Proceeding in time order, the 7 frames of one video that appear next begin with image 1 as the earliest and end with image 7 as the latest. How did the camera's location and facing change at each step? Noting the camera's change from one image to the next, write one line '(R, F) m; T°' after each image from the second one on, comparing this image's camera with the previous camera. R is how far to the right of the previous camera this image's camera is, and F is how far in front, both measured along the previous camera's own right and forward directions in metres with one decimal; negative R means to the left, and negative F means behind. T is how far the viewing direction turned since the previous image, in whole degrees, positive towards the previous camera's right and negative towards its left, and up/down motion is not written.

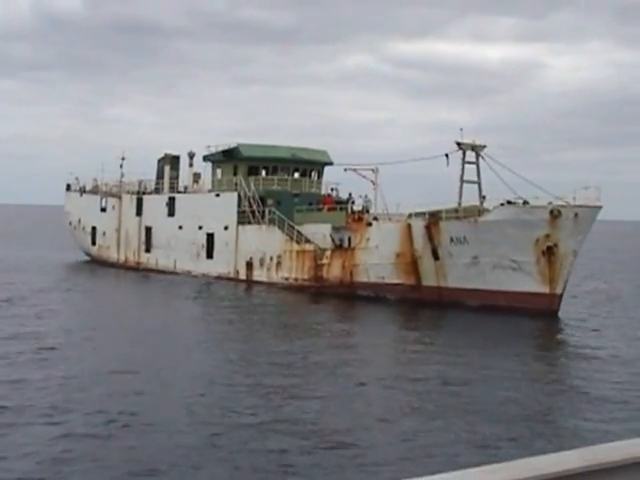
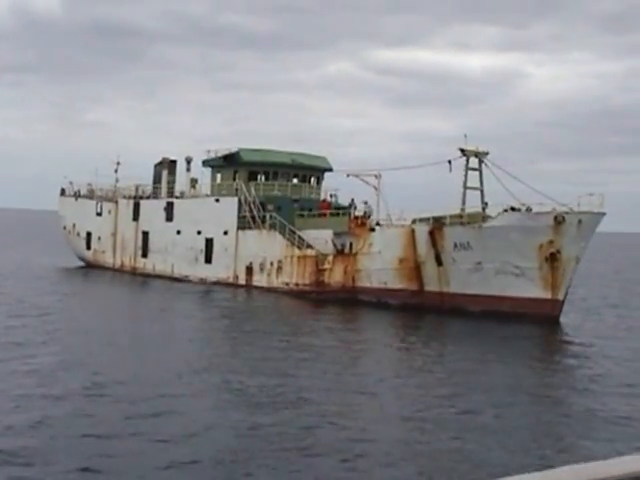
(-0.8, -0.1) m; +1°
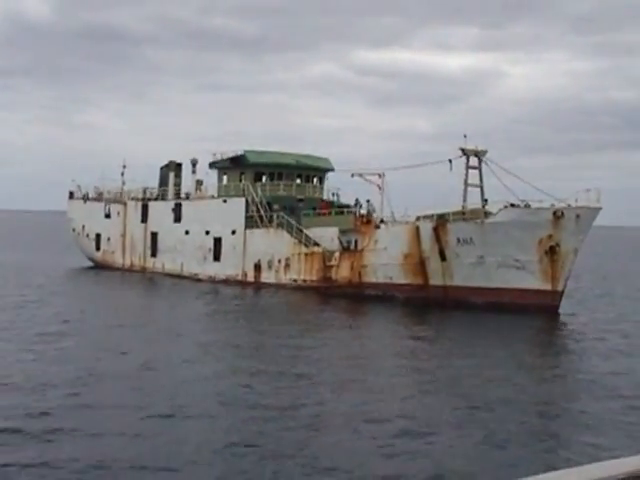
(-0.6, -1.0) m; +1°
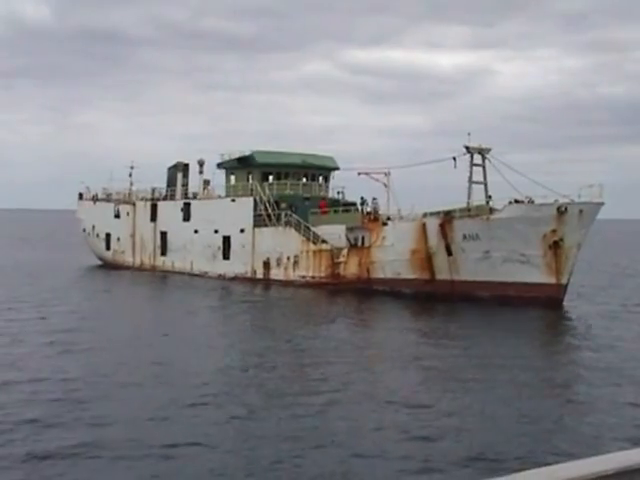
(-0.4, -0.7) m; 0°
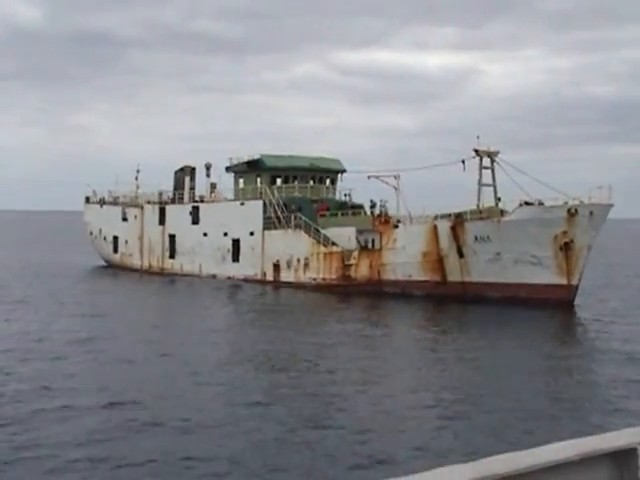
(-0.8, -0.3) m; +1°
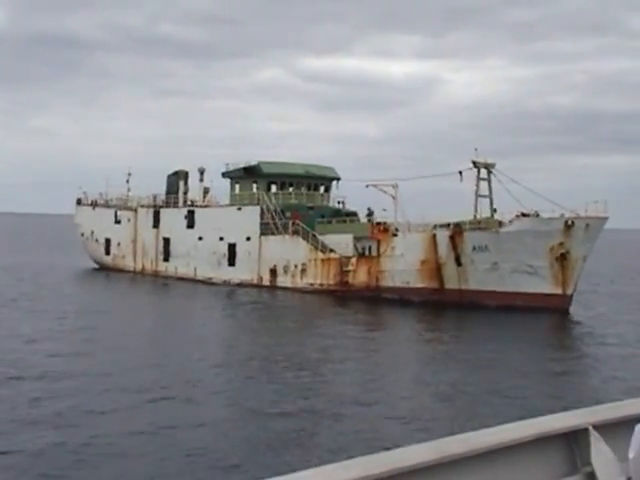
(-1.4, -0.5) m; +3°
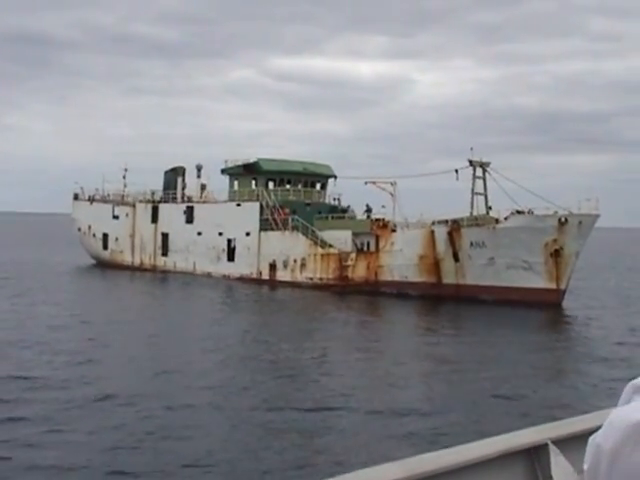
(-1.1, -0.8) m; +2°
